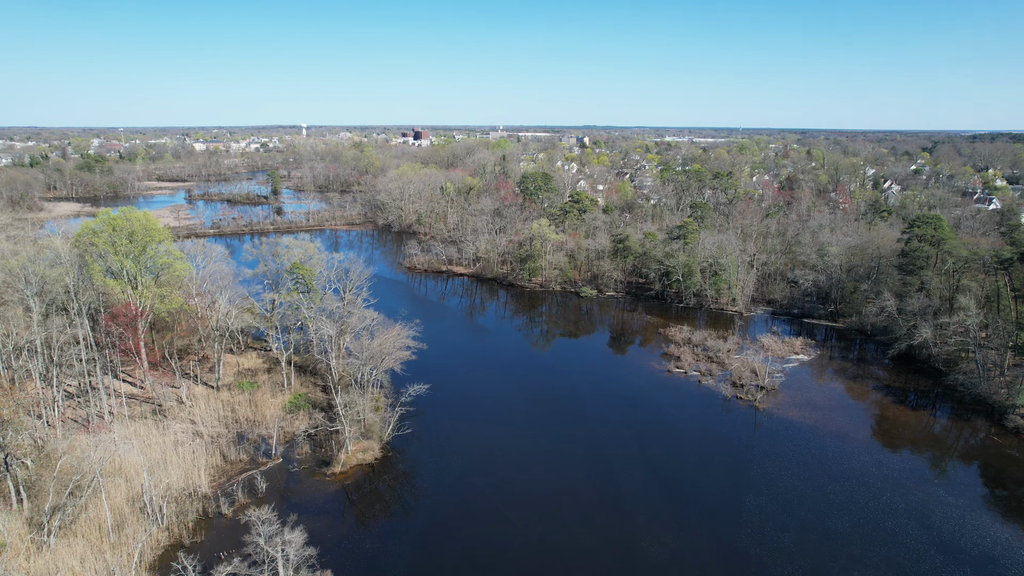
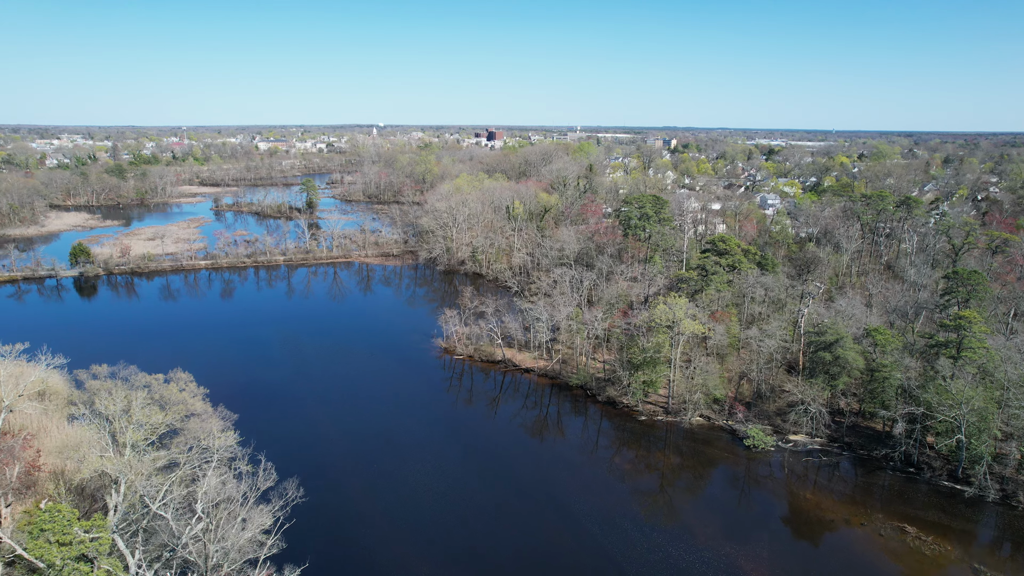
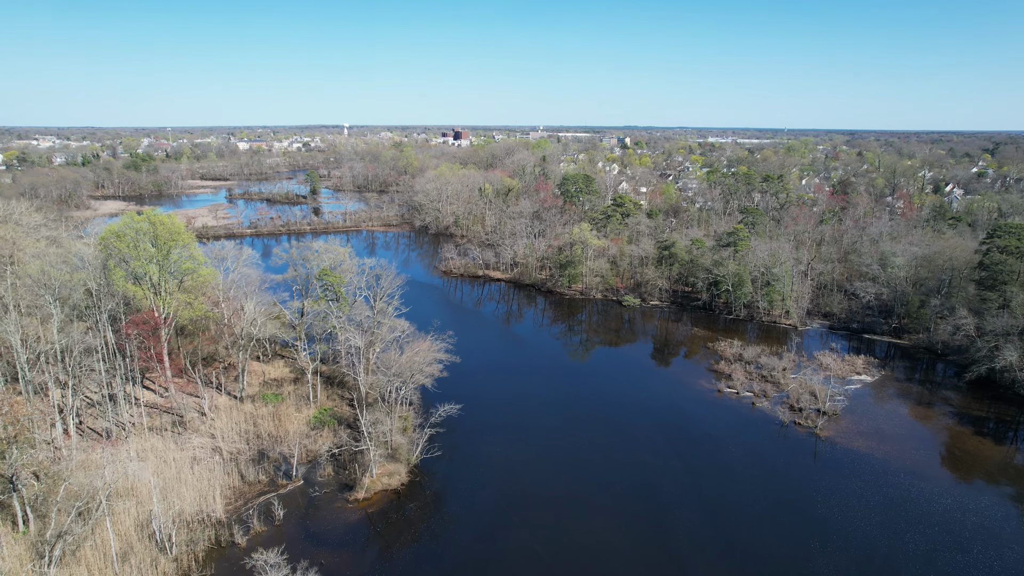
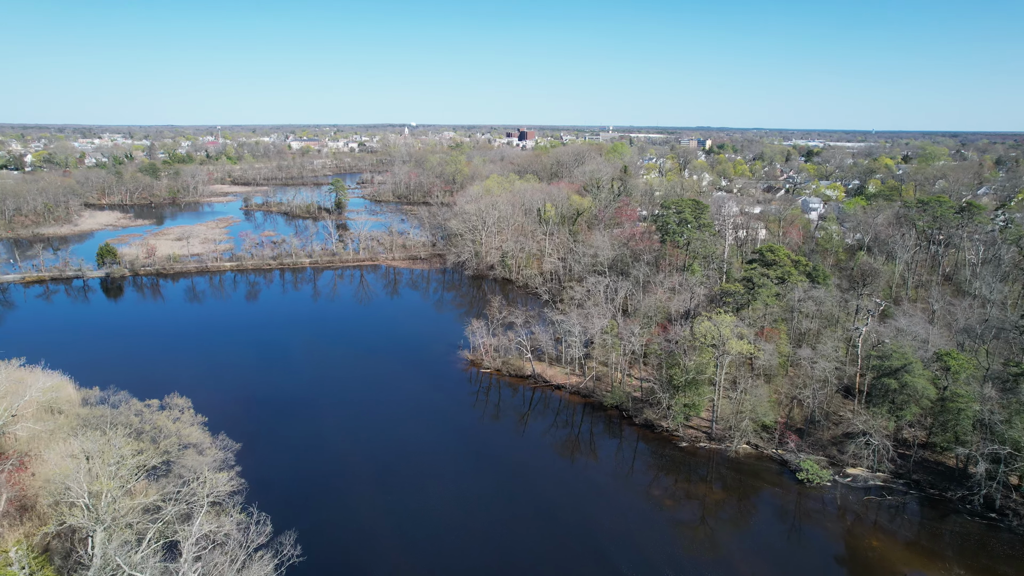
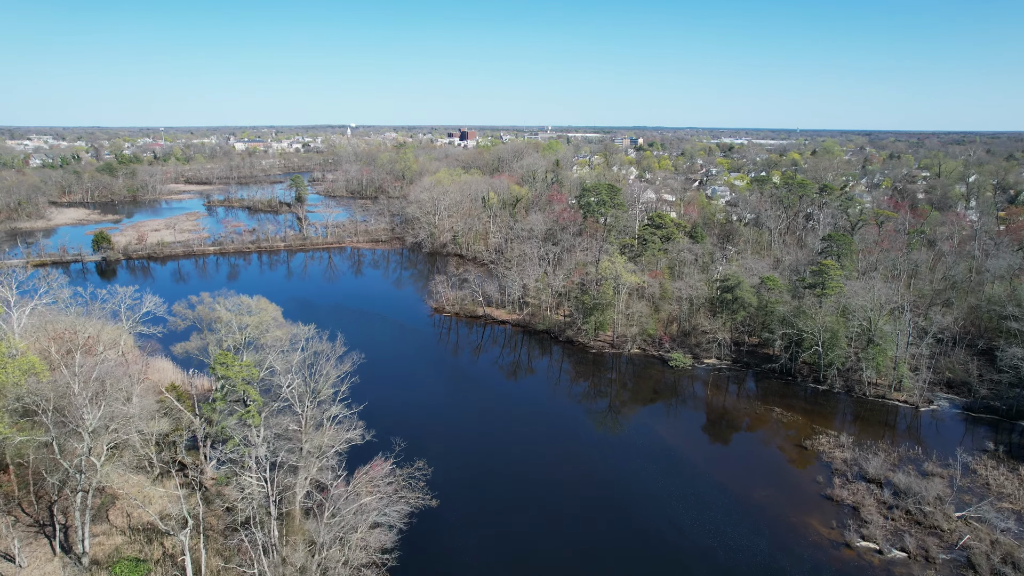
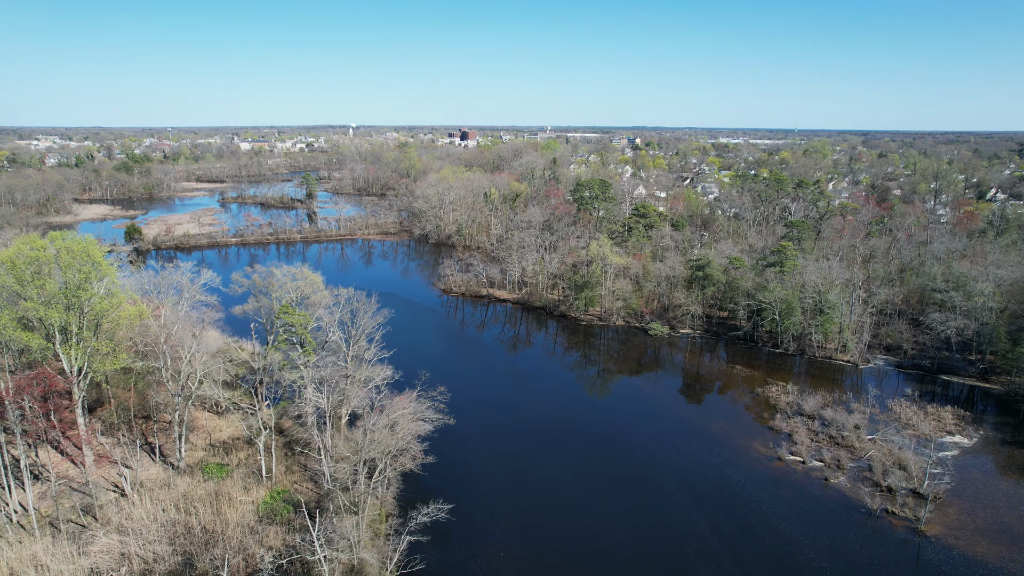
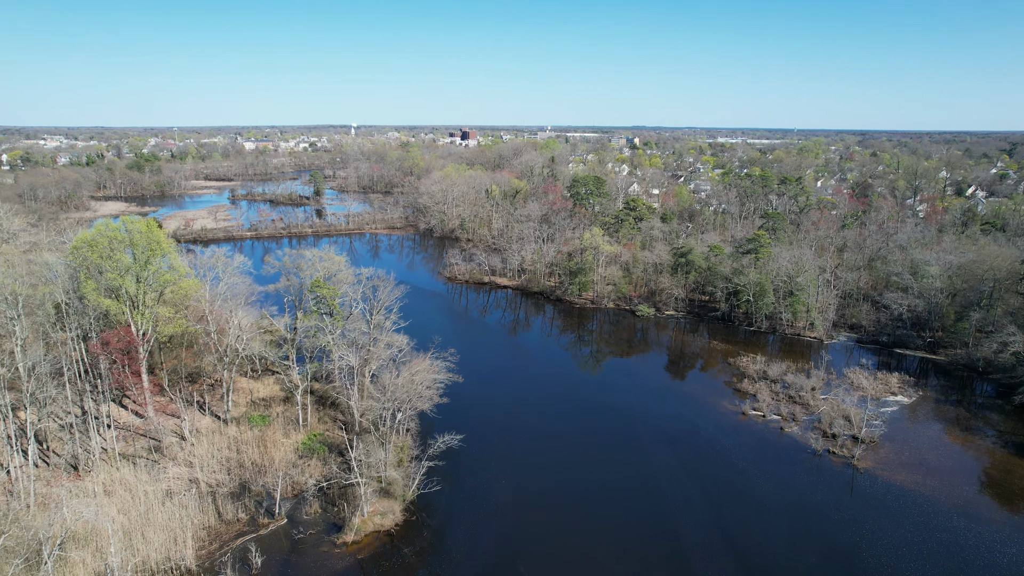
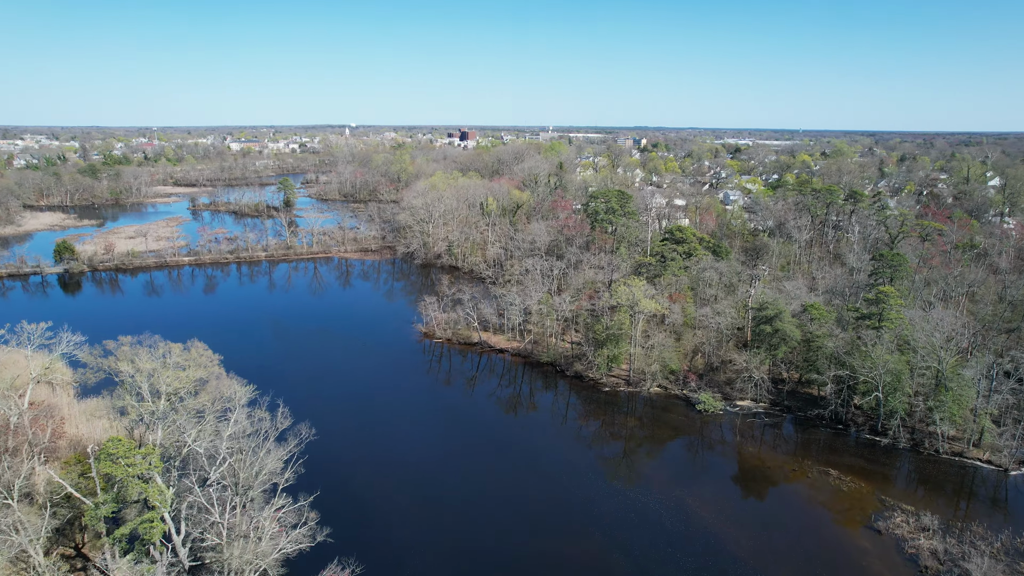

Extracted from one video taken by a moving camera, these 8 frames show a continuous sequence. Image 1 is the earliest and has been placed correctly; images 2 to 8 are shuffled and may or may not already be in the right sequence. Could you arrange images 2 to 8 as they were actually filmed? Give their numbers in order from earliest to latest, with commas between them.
3, 7, 6, 5, 8, 2, 4
